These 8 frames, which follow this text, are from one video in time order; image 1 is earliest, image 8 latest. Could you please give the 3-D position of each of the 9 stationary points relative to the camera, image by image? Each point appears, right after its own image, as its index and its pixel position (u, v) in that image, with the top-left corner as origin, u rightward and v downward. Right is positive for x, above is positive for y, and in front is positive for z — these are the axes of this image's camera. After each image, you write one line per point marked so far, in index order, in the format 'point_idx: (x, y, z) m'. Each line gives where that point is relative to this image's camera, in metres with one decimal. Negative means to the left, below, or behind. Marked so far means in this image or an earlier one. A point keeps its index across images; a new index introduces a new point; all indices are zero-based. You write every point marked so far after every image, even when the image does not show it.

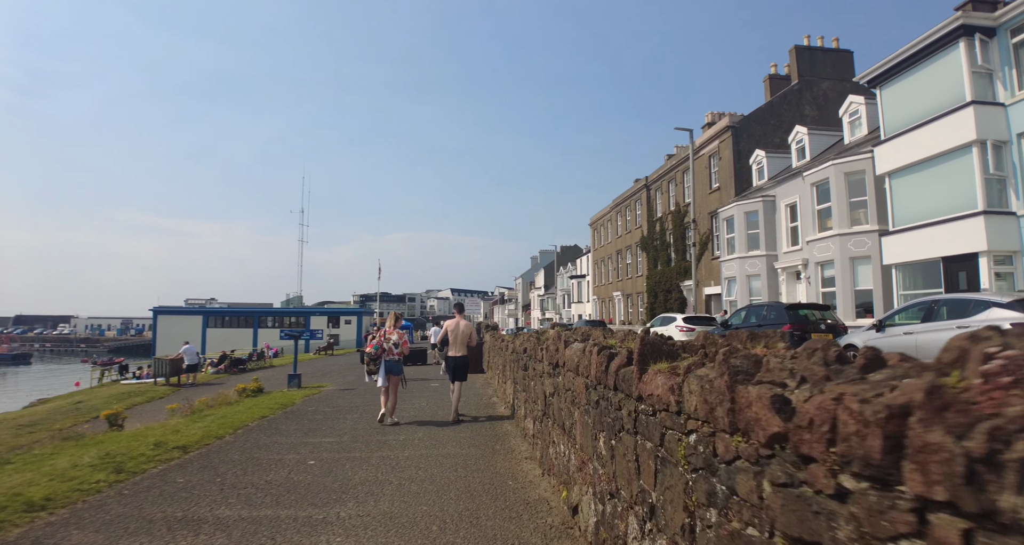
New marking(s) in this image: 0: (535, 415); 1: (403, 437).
0: (+0.2, -1.5, +6.6) m
1: (-1.4, -2.1, +8.0) m
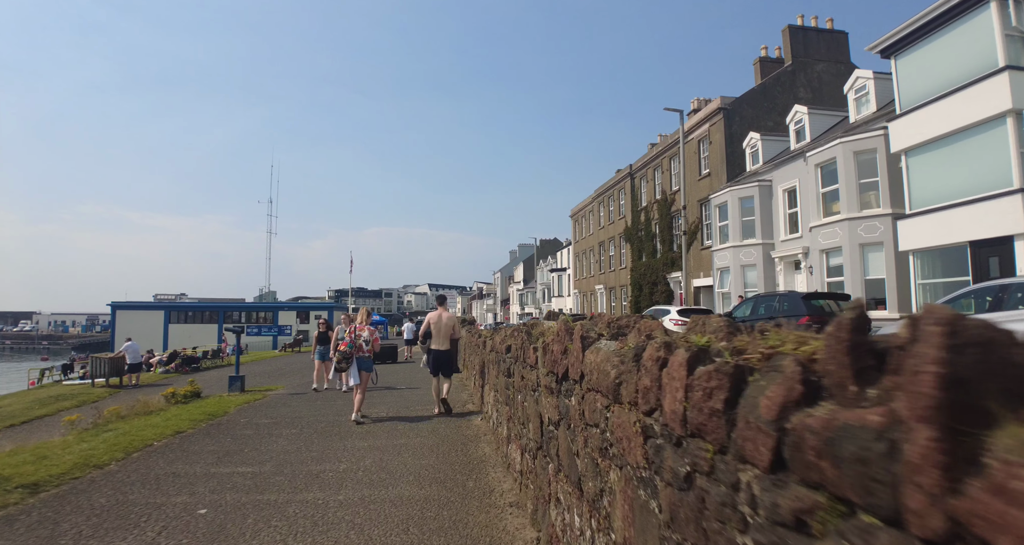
0: (0.0, -1.3, +4.7) m
1: (-1.7, -1.9, +6.0) m
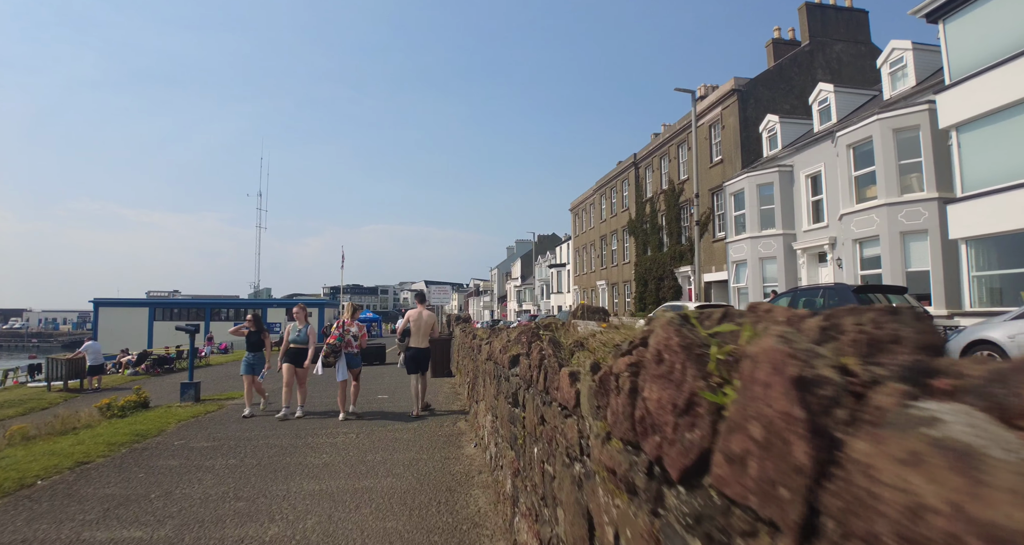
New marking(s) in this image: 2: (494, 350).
0: (+0.1, -1.1, +2.8) m
1: (-1.6, -1.7, +4.1) m
2: (-0.1, -0.7, +4.9) m
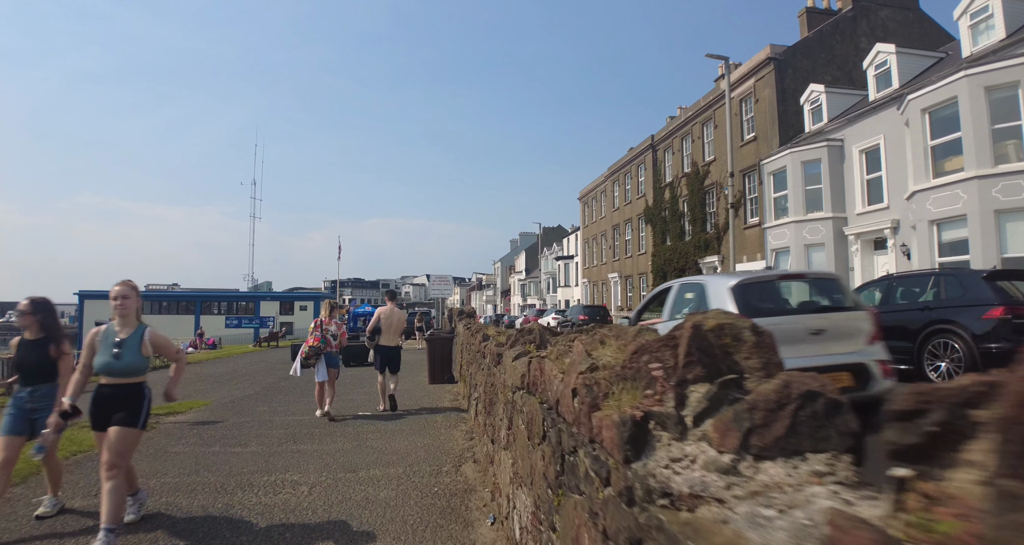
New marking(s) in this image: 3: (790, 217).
0: (+0.4, -0.9, +0.2) m
1: (-1.3, -1.5, +1.5) m
2: (+0.1, -0.4, +2.4) m
3: (+8.9, +1.8, +19.8) m
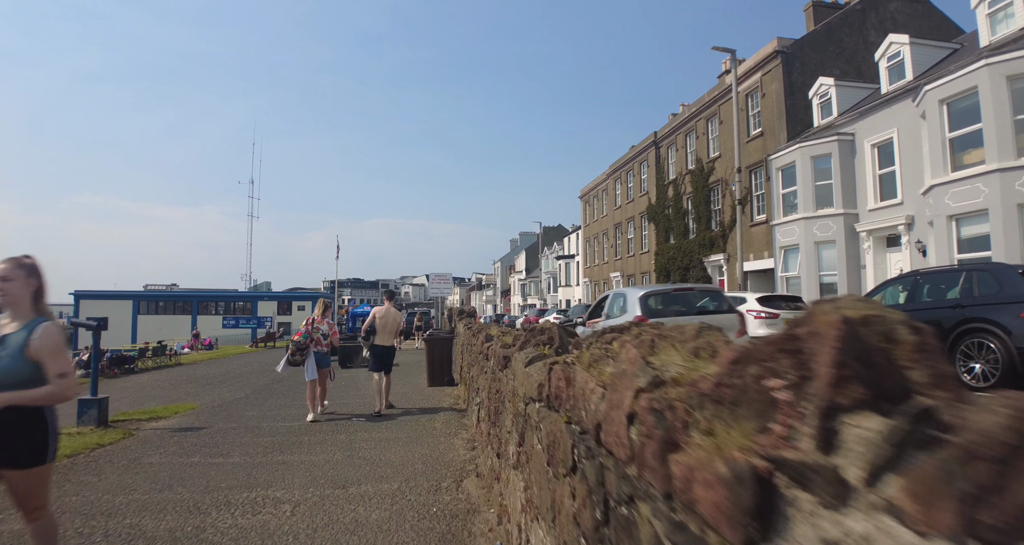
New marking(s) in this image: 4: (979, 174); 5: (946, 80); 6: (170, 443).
0: (+0.4, -0.9, -0.3) m
1: (-1.3, -1.5, +1.0) m
2: (+0.2, -0.4, +1.8) m
3: (+9.0, +1.8, +19.2) m
4: (+9.9, +2.1, +13.0) m
5: (+9.9, +4.4, +14.0) m
6: (-3.8, -1.9, +6.9) m
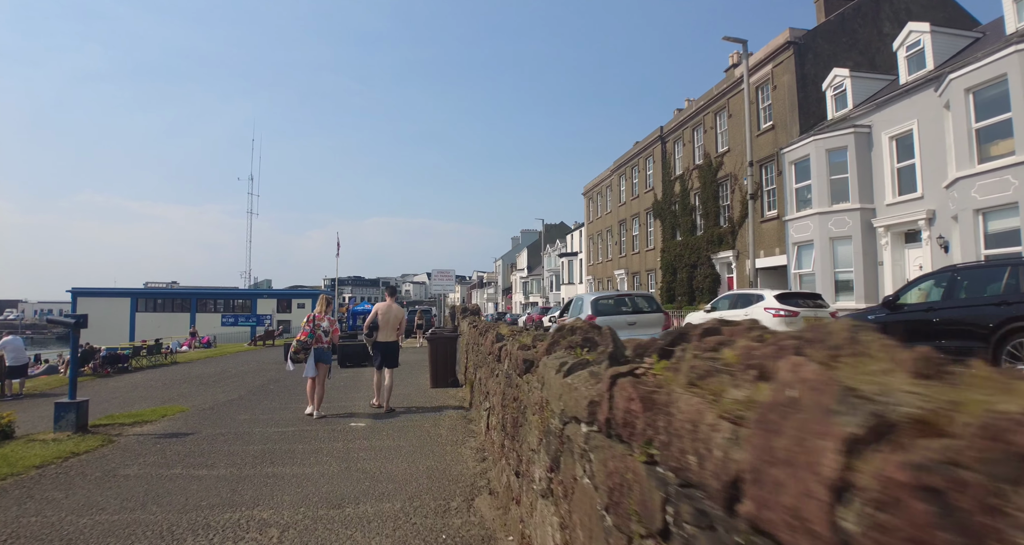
0: (+0.5, -0.8, -0.9) m
1: (-1.2, -1.4, +0.4) m
2: (+0.3, -0.3, +1.2) m
3: (+9.1, +1.9, +18.6) m
4: (+10.0, +2.1, +12.4) m
5: (+10.0, +4.5, +13.4) m
6: (-3.7, -1.8, +6.4) m
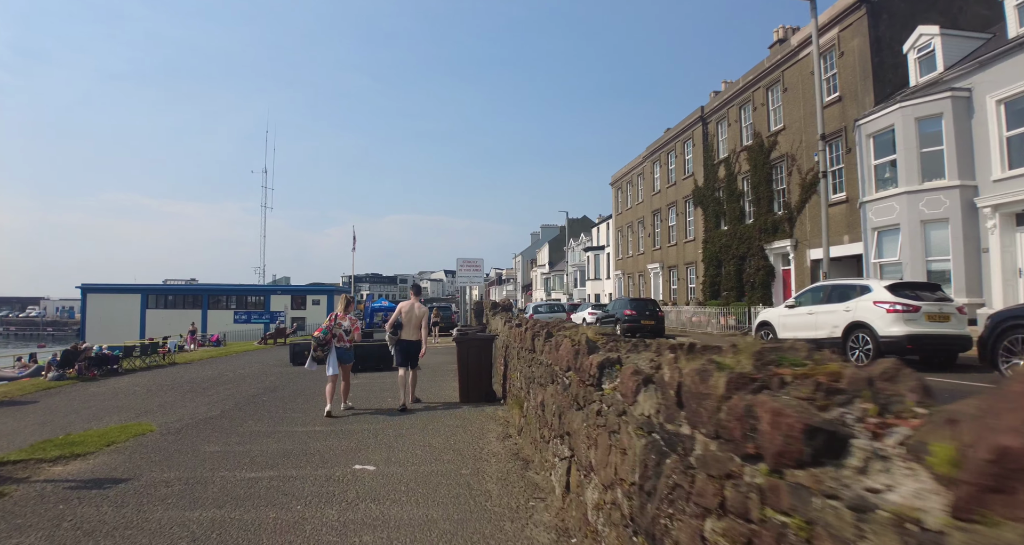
0: (+0.9, -0.6, -3.2) m
1: (-0.7, -1.2, -1.9) m
2: (+0.8, -0.1, -1.1) m
3: (+10.0, +2.2, +16.0) m
4: (+10.8, +2.4, +9.8) m
5: (+10.8, +4.7, +10.7) m
6: (-3.1, -1.6, +4.1) m
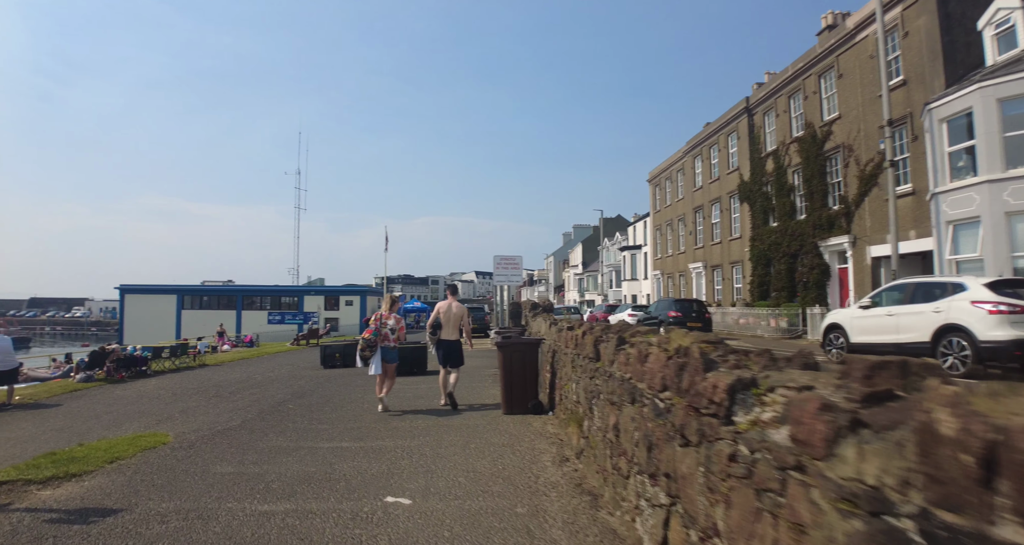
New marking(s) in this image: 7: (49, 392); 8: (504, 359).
0: (+1.0, -0.6, -4.2) m
1: (-0.6, -1.2, -2.8) m
2: (+0.9, -0.1, -2.1) m
3: (+11.0, +2.3, +14.6) m
4: (+11.4, +2.4, +8.3) m
5: (+11.5, +4.8, +9.2) m
6: (-2.7, -1.6, +3.3) m
7: (-10.6, -2.8, +14.2) m
8: (-0.1, -1.1, +7.7) m
